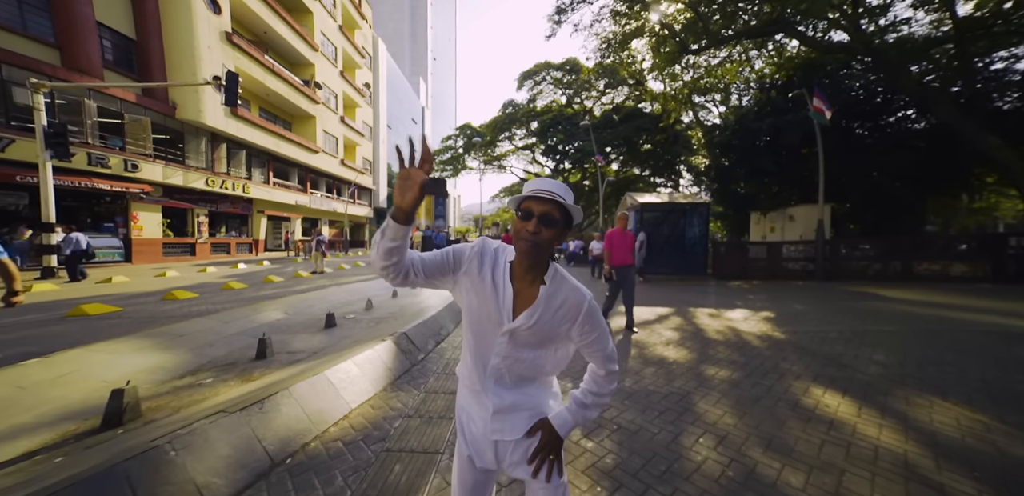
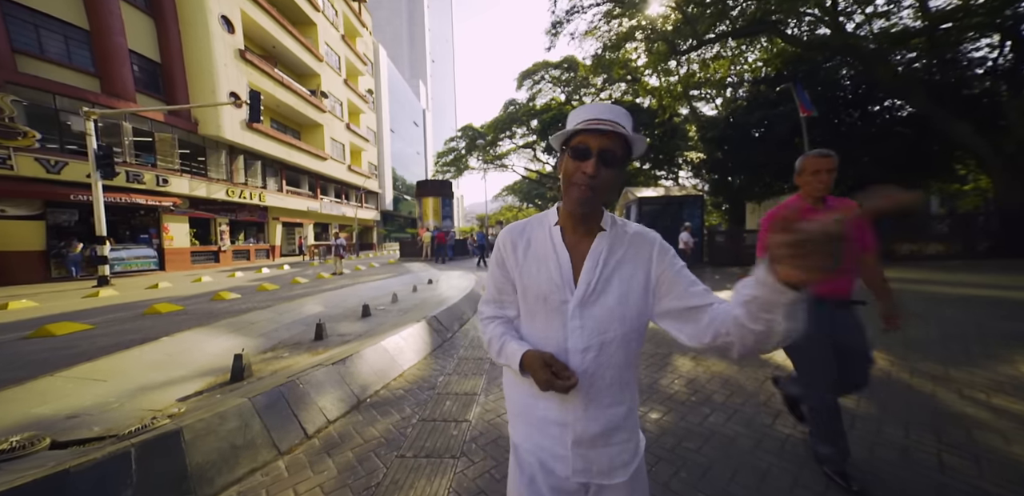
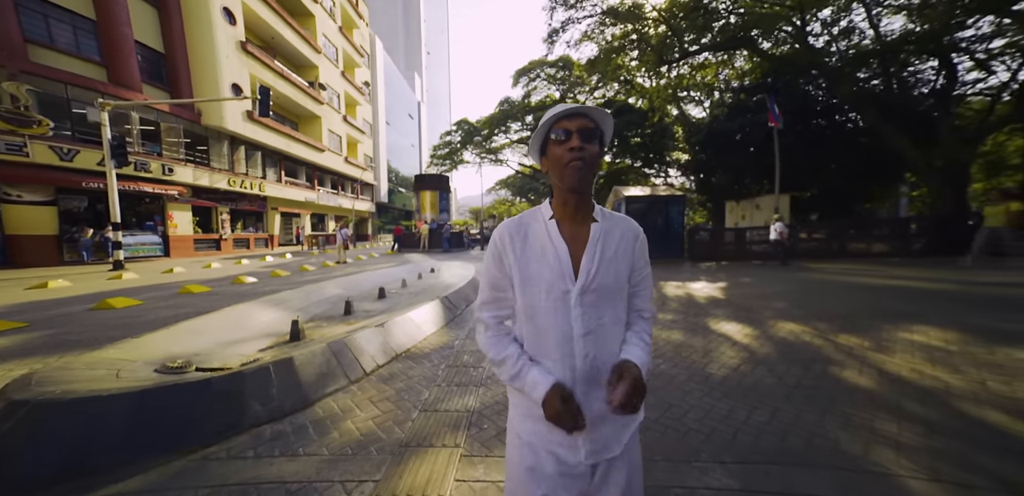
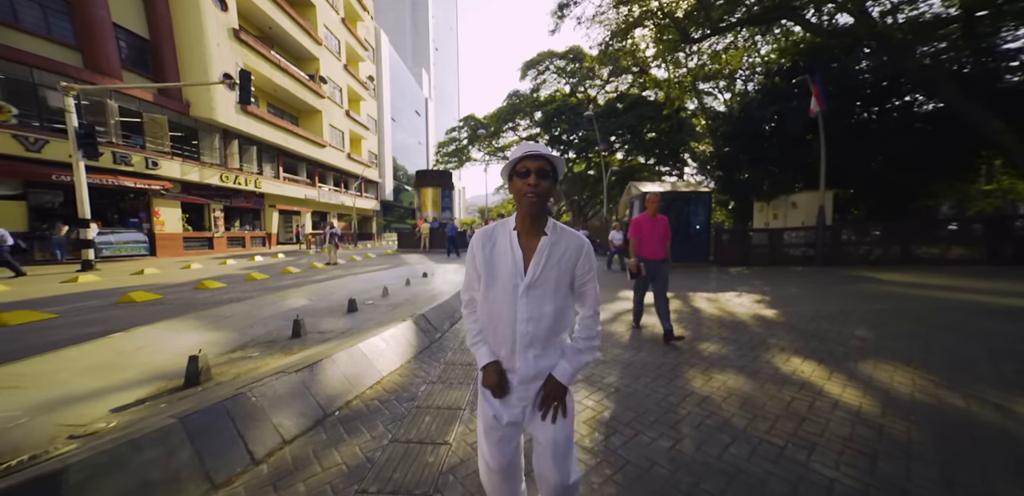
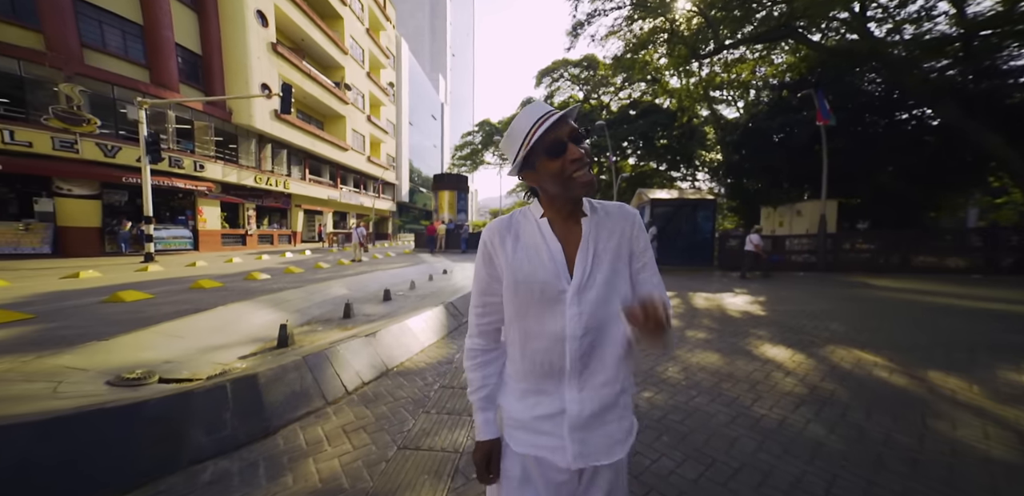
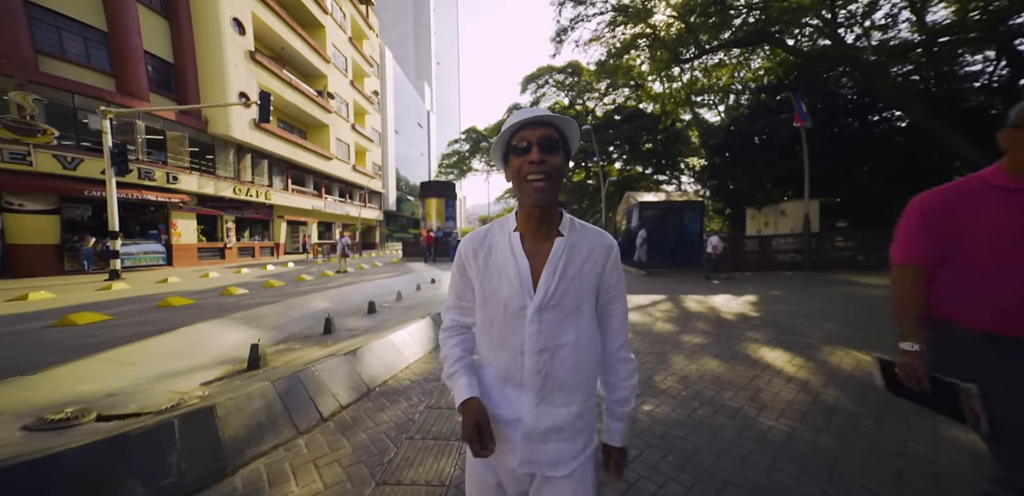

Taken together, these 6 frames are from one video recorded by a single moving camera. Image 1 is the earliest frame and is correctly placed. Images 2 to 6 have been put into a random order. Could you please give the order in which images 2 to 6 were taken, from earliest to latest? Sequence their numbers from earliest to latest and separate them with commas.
4, 2, 6, 5, 3
